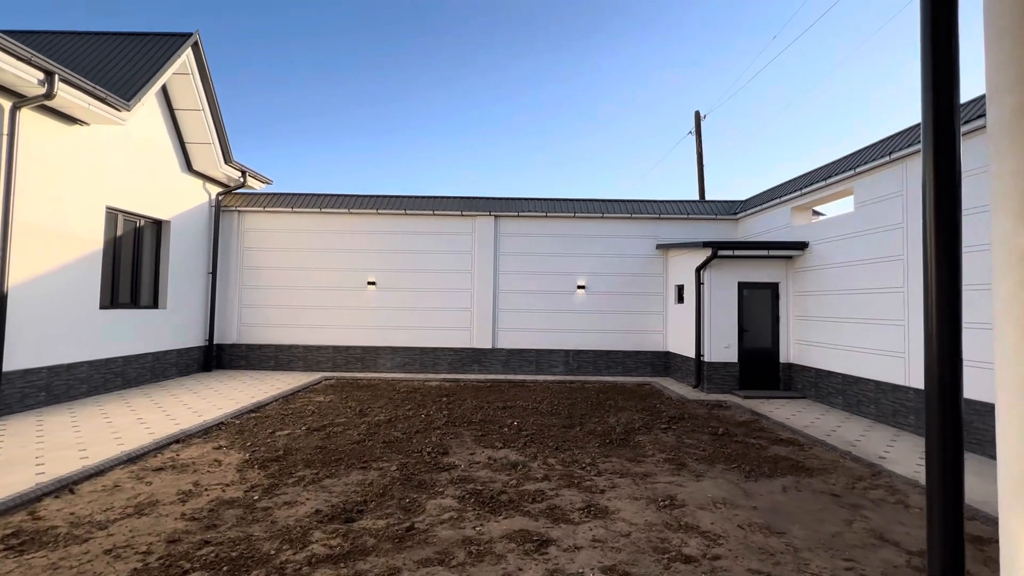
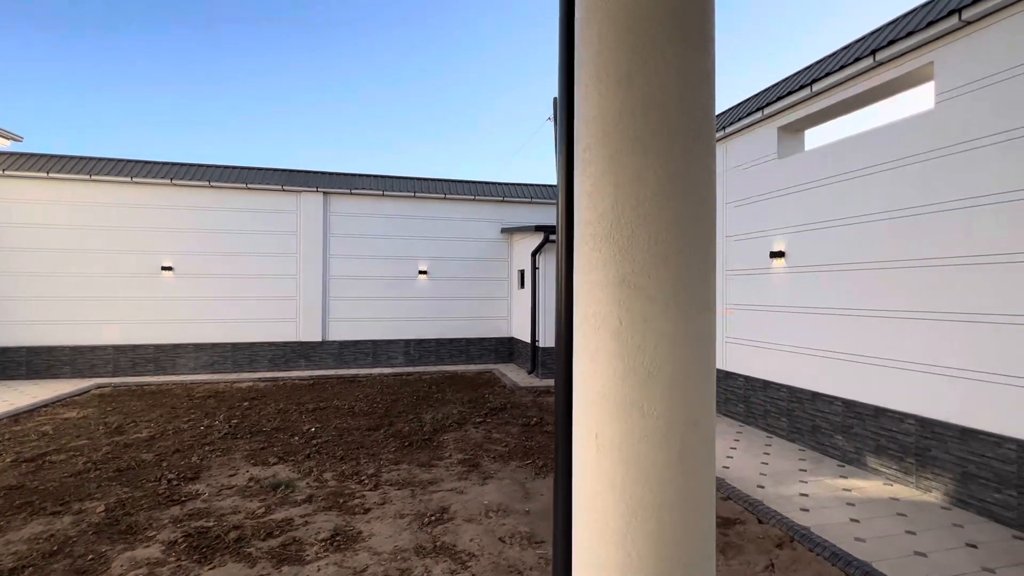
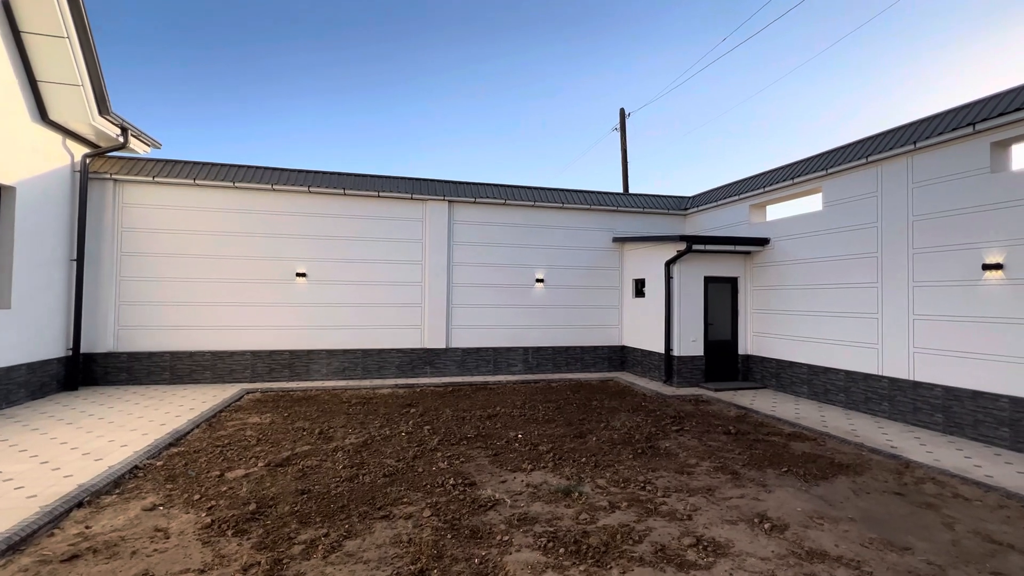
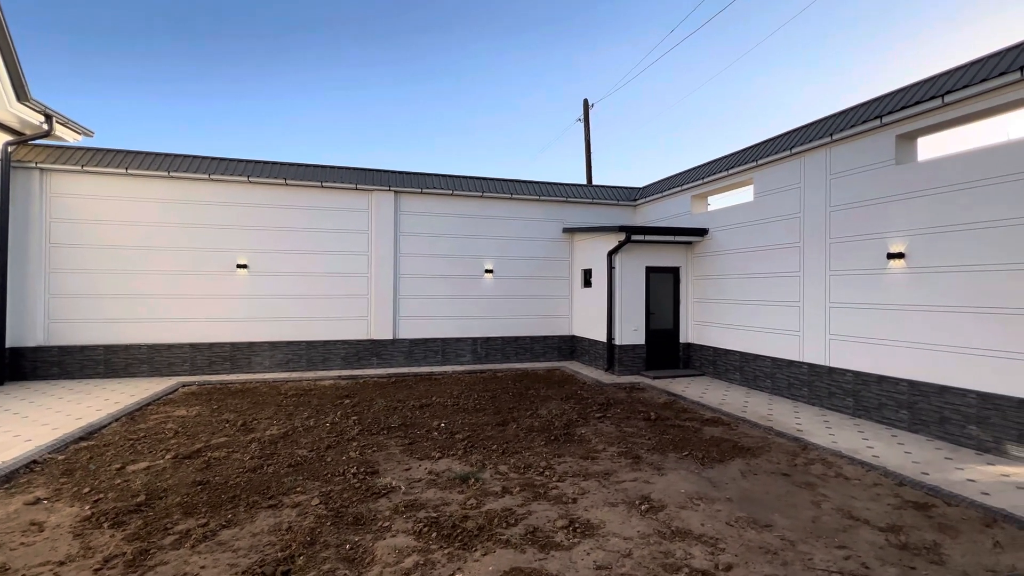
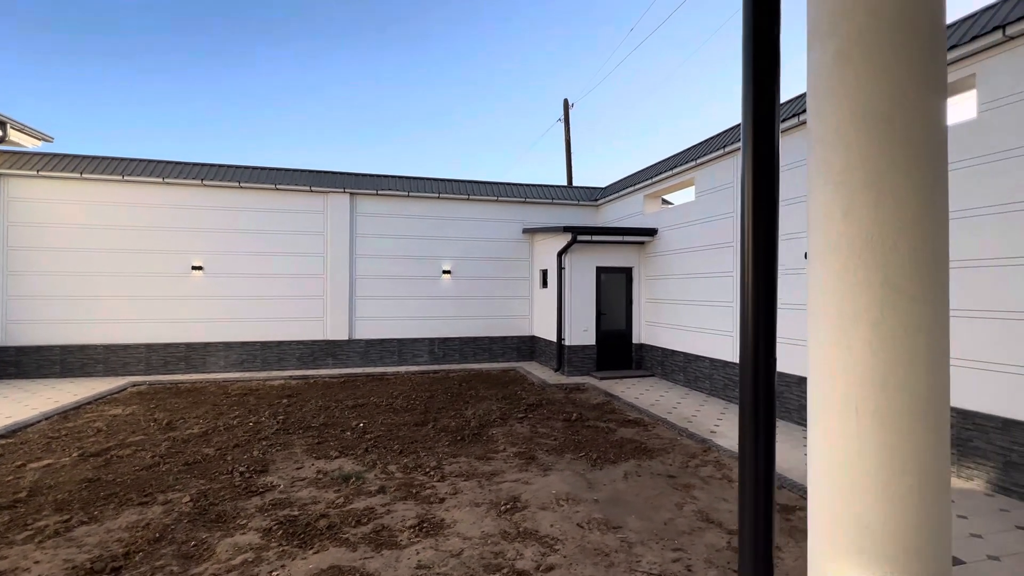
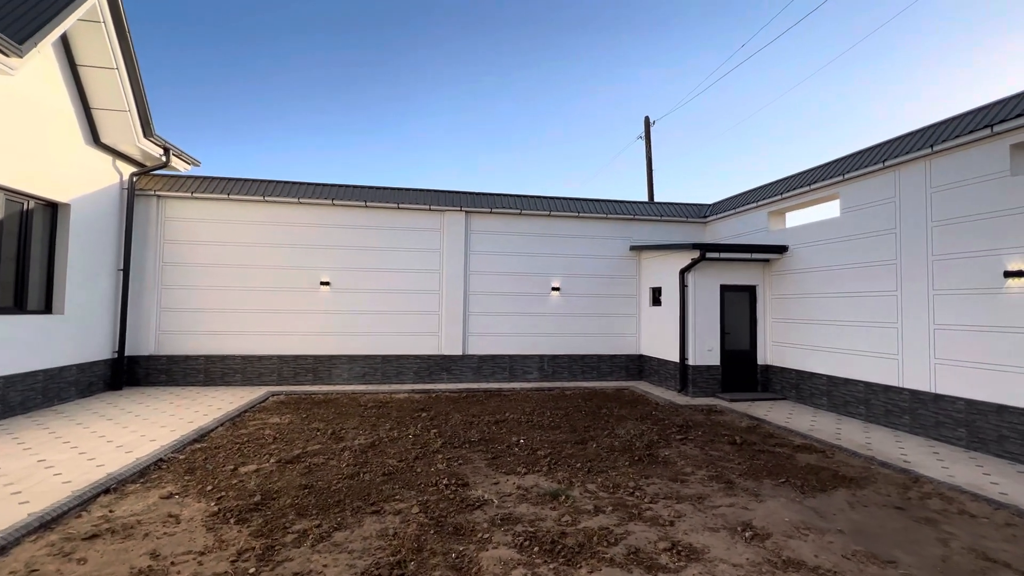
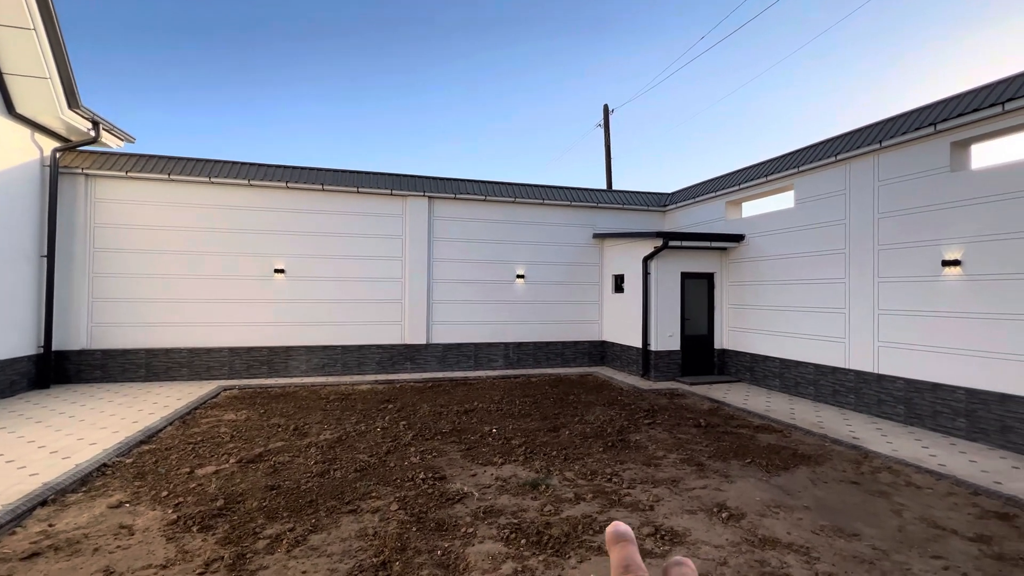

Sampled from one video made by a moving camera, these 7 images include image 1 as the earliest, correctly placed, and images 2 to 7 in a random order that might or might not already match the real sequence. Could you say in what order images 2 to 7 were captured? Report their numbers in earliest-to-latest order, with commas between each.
6, 3, 7, 4, 5, 2
